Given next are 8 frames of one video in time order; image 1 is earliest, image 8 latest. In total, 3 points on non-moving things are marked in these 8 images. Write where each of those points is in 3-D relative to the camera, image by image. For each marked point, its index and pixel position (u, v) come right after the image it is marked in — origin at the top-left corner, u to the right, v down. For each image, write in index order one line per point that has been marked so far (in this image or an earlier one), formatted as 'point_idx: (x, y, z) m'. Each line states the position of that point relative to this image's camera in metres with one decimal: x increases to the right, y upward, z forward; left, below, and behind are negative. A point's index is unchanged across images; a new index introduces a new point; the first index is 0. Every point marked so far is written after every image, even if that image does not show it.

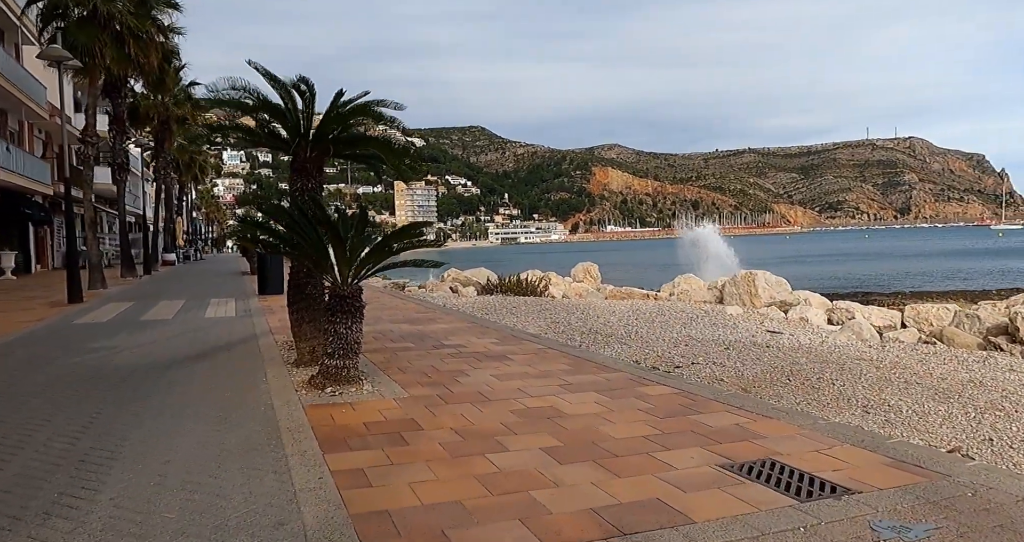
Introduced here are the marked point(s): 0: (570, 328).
0: (+0.9, -0.9, +11.7) m
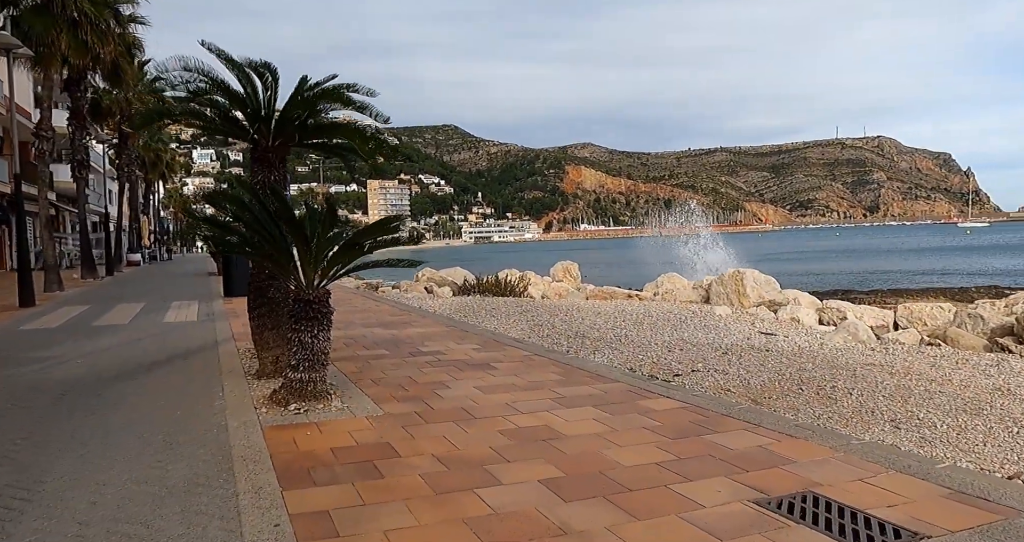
0: (+0.7, -0.9, +11.0) m
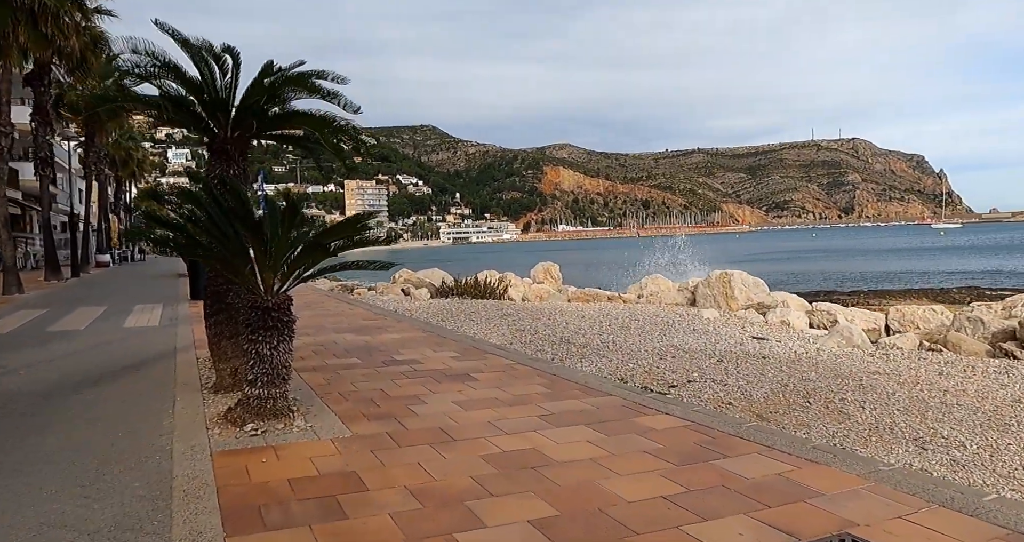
0: (+0.4, -0.9, +10.4) m
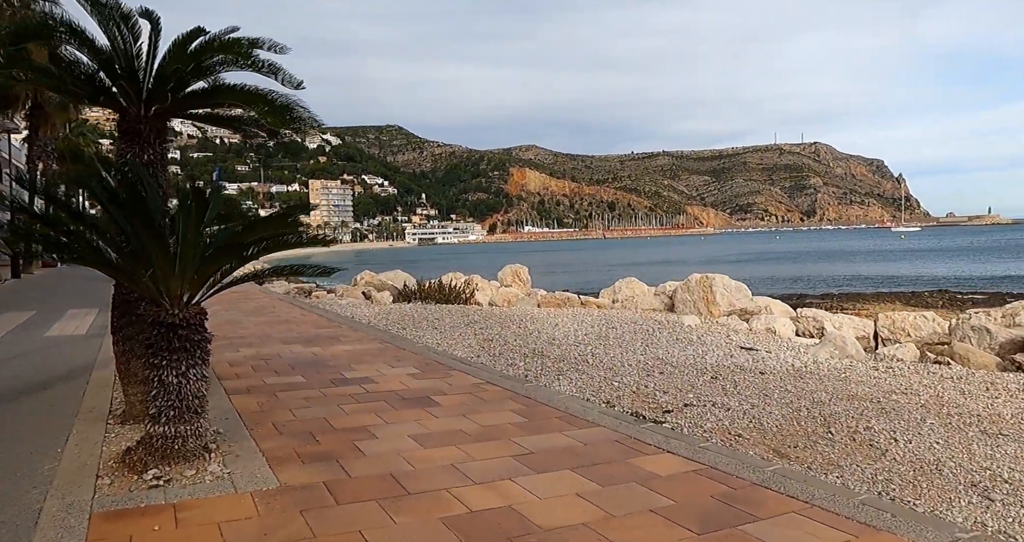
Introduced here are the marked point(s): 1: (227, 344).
0: (0.0, -1.0, +9.3) m
1: (-3.7, -0.9, +9.5) m
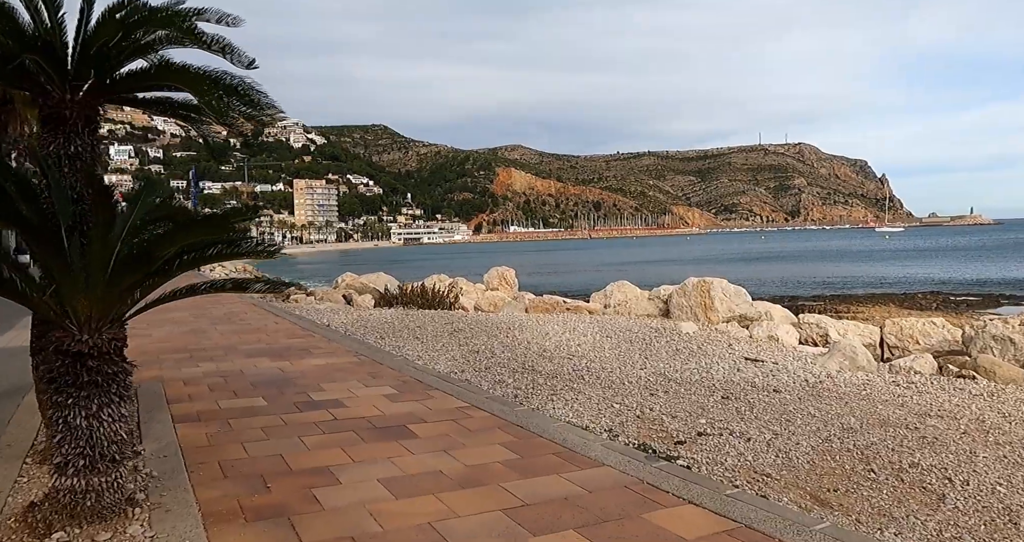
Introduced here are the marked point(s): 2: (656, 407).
0: (-0.2, -1.1, +8.5) m
1: (-3.8, -1.0, +8.6) m
2: (+1.2, -1.2, +6.4) m
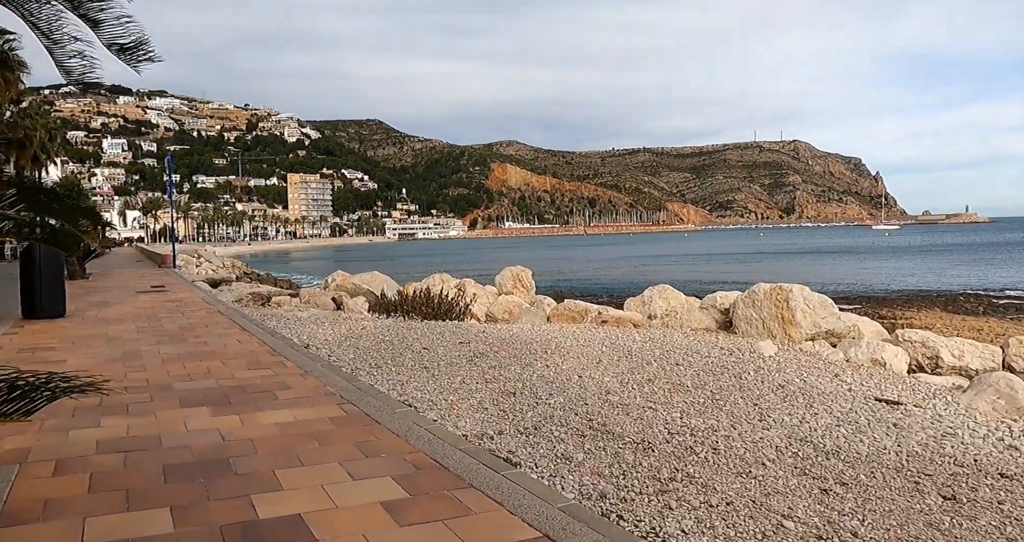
0: (+0.3, -1.1, +5.8) m
1: (-3.4, -1.1, +5.9) m
2: (+1.7, -1.3, +3.6) m
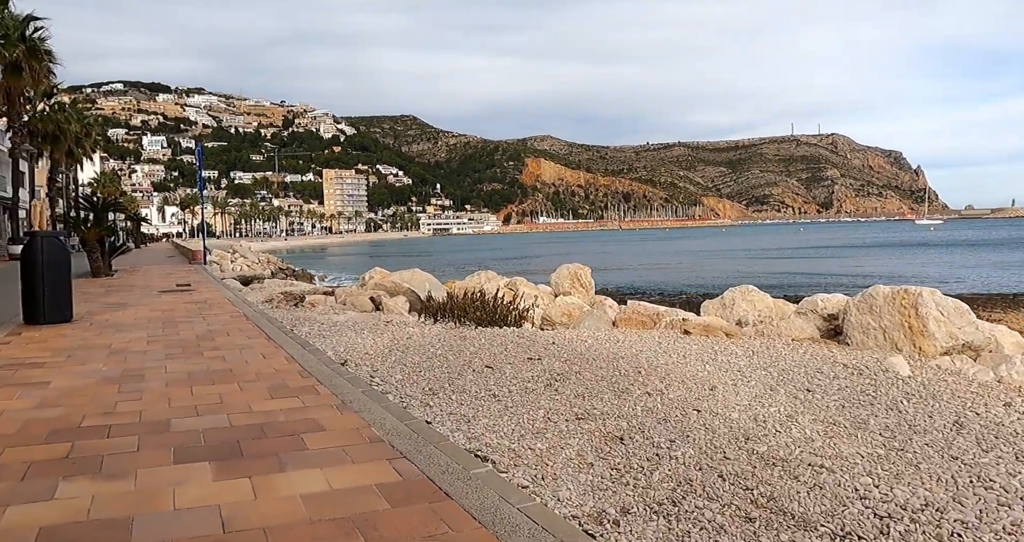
0: (+1.0, -1.2, +4.1) m
1: (-2.7, -1.1, +4.4) m
2: (+2.3, -1.3, +1.9) m
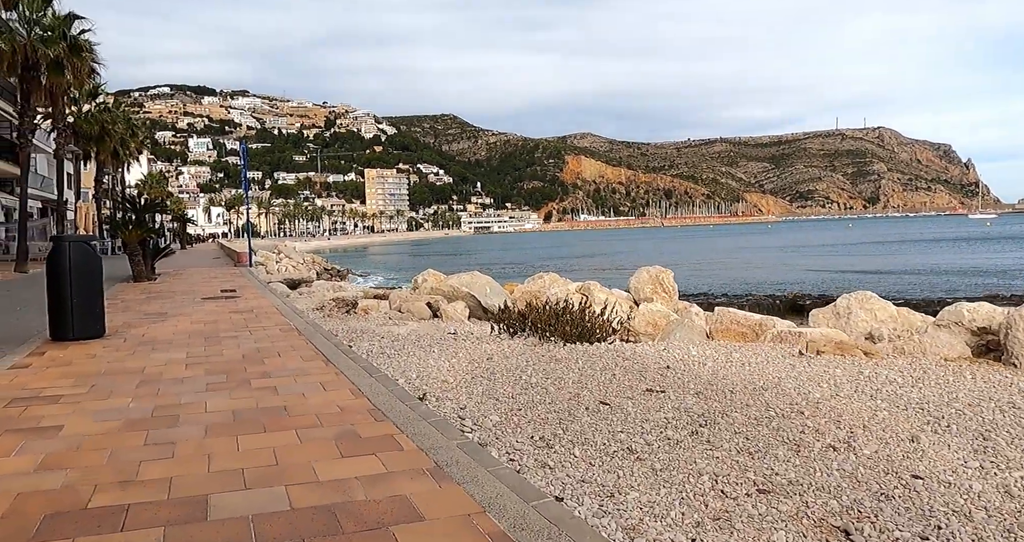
0: (+1.7, -1.2, +2.6) m
1: (-1.9, -1.2, +3.1) m
2: (+2.9, -1.4, +0.3) m
